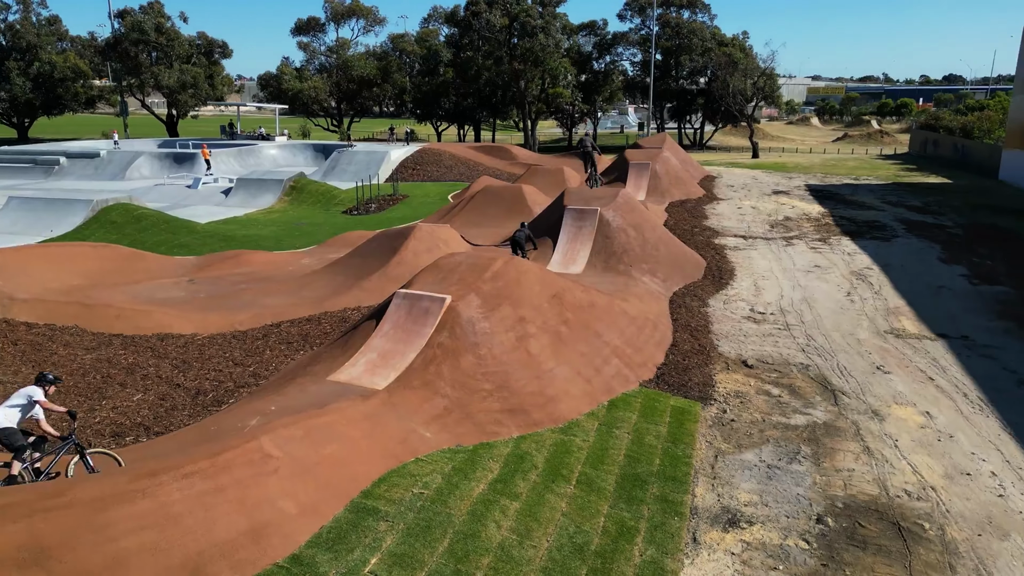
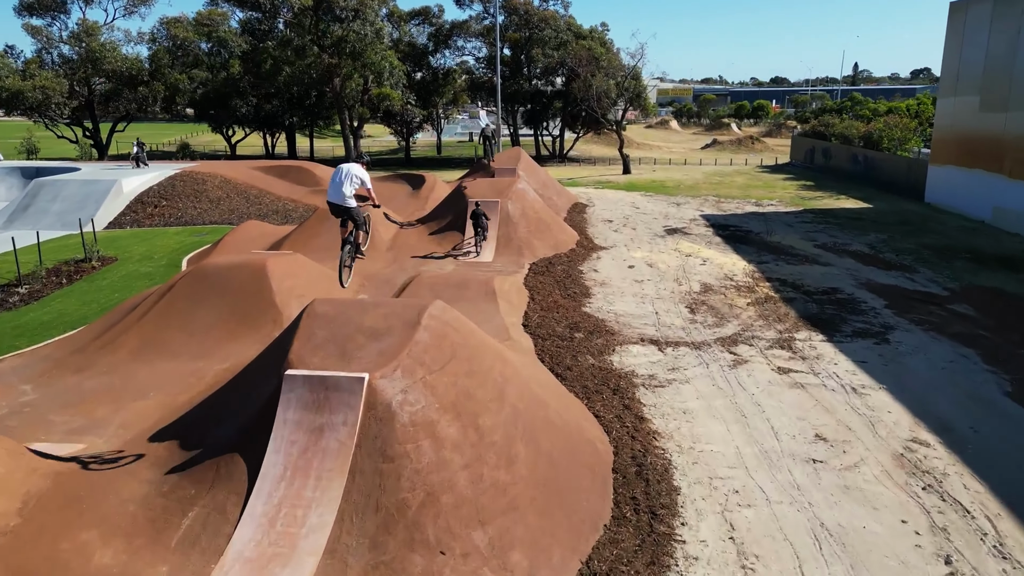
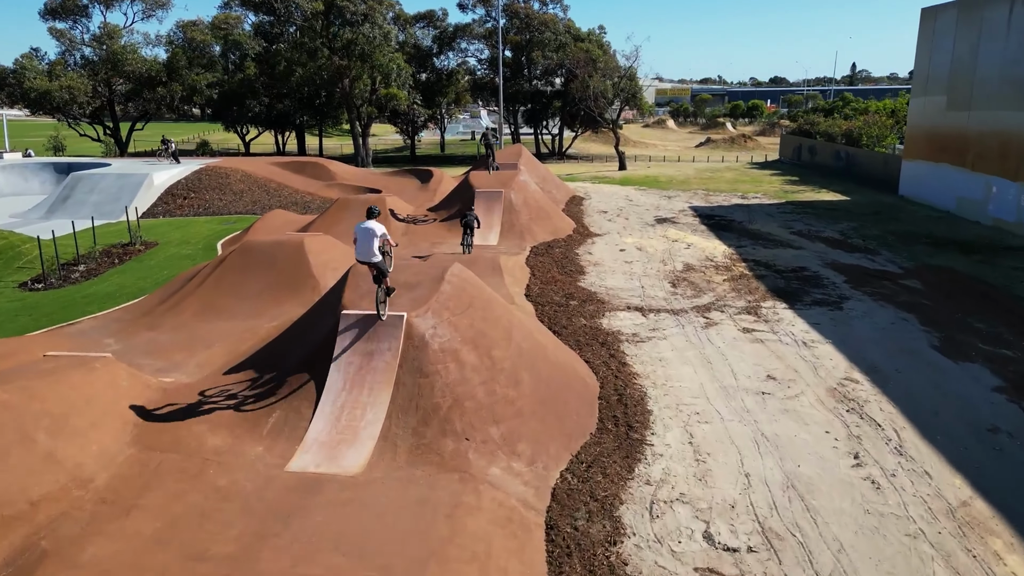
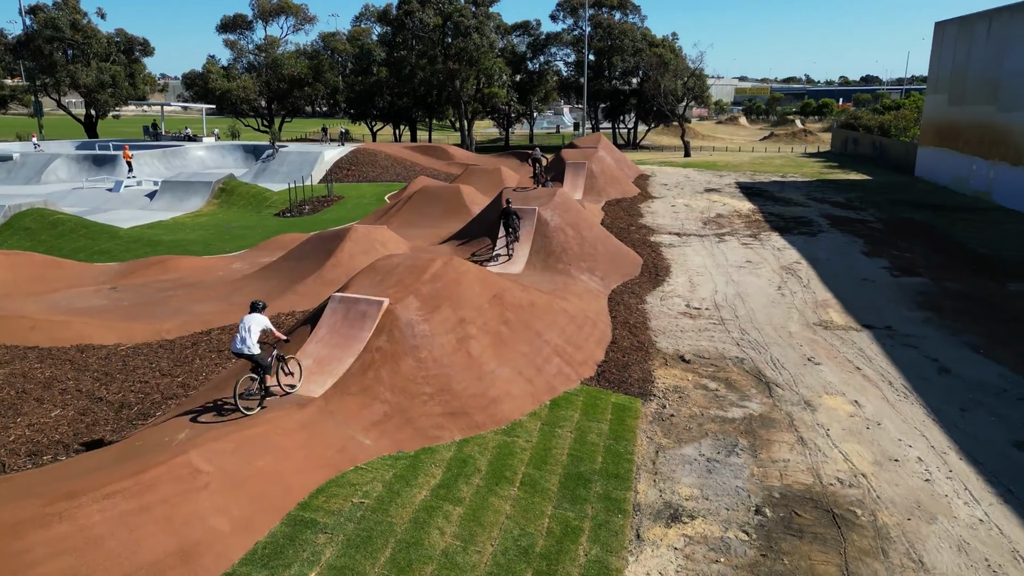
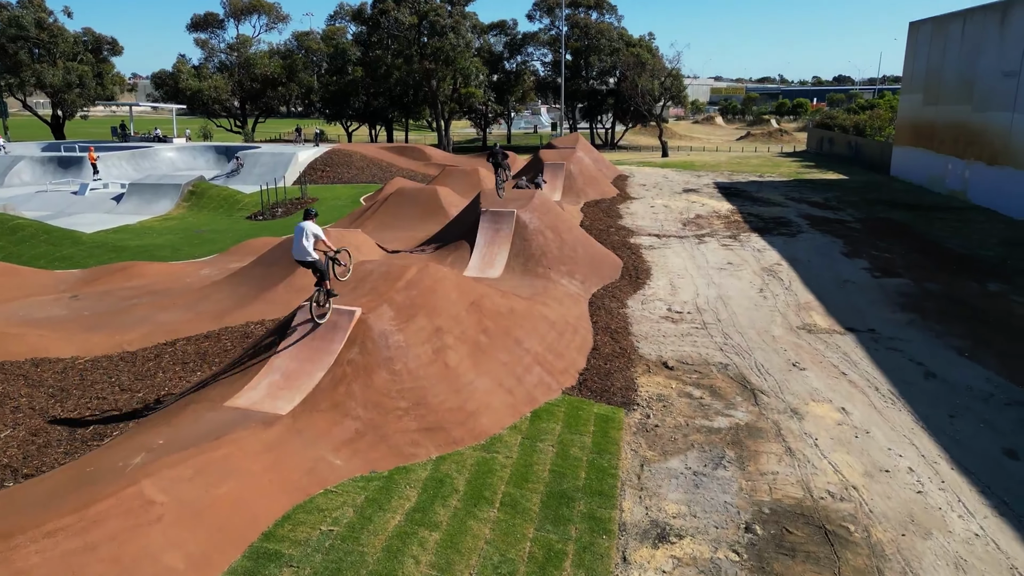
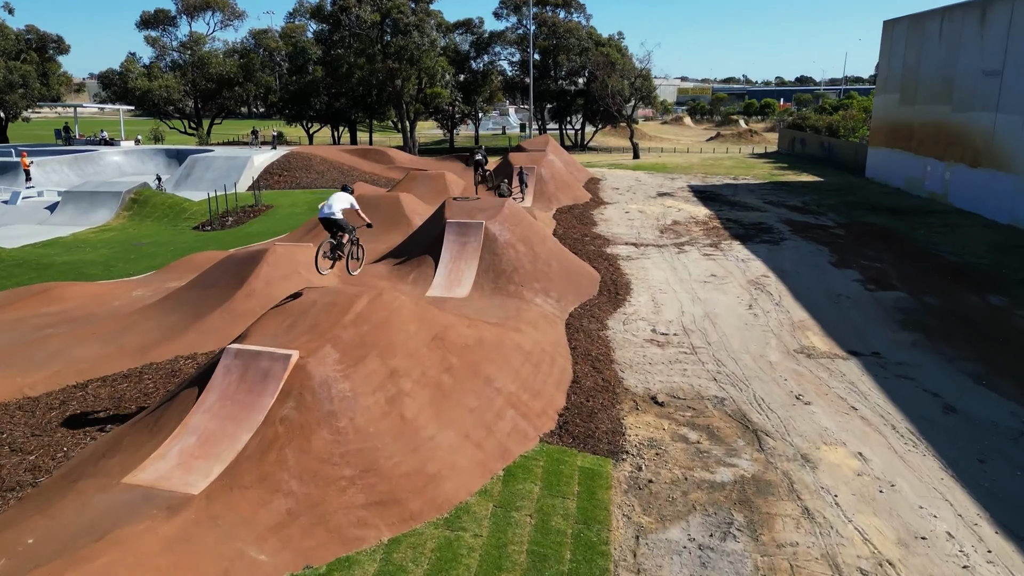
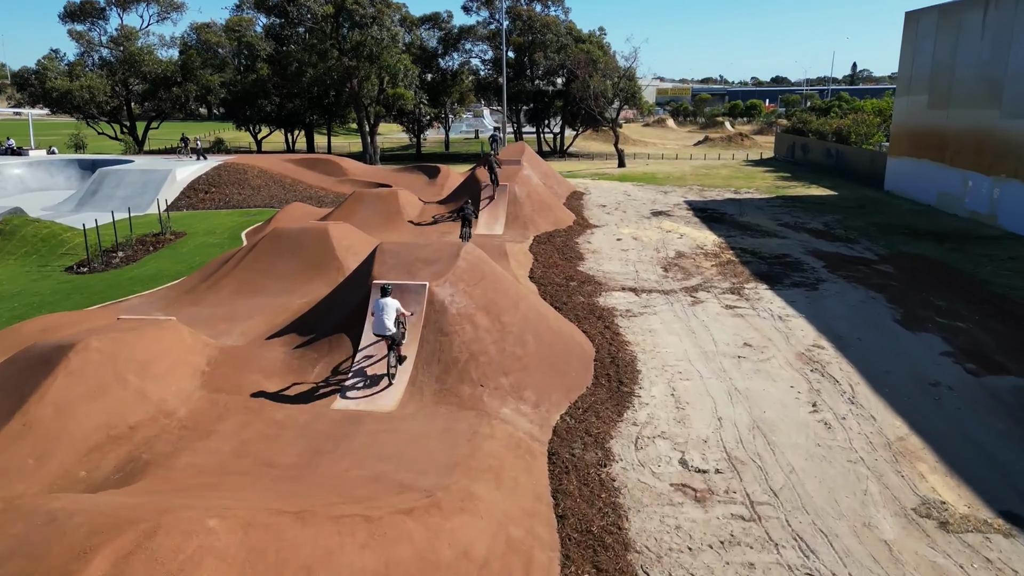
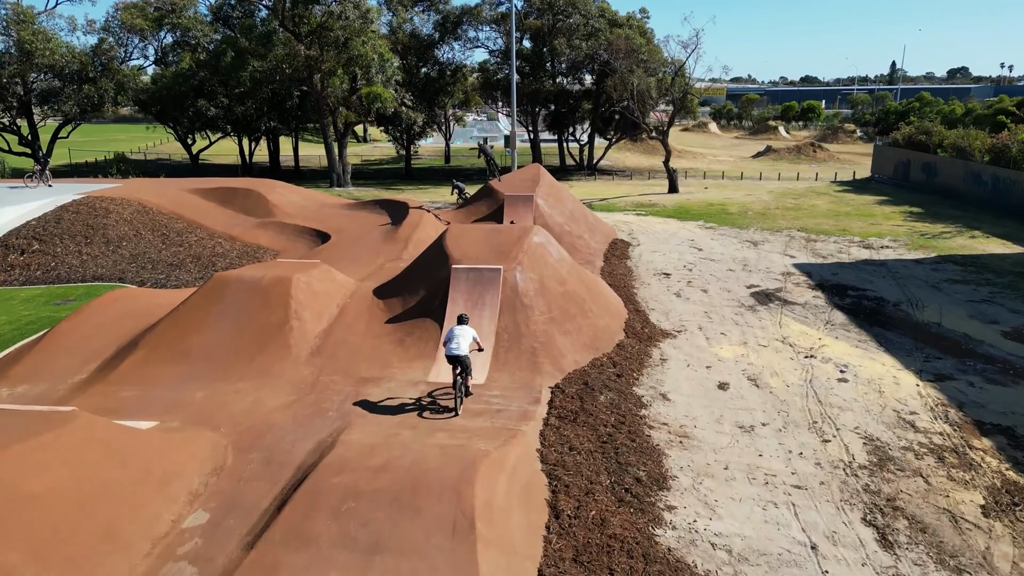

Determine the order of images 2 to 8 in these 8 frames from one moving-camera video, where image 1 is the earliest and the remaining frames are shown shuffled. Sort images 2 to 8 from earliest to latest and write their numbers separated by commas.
4, 5, 6, 7, 3, 2, 8
